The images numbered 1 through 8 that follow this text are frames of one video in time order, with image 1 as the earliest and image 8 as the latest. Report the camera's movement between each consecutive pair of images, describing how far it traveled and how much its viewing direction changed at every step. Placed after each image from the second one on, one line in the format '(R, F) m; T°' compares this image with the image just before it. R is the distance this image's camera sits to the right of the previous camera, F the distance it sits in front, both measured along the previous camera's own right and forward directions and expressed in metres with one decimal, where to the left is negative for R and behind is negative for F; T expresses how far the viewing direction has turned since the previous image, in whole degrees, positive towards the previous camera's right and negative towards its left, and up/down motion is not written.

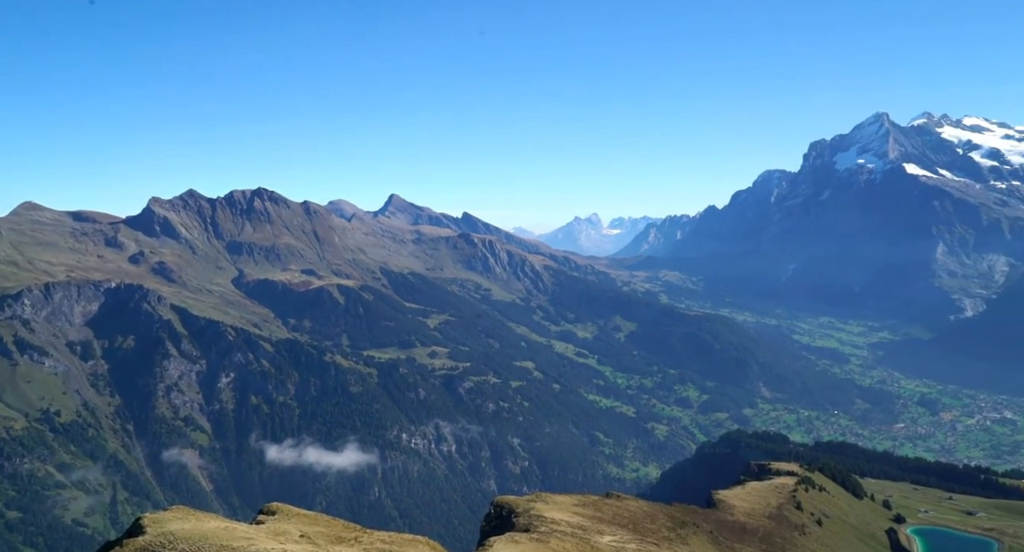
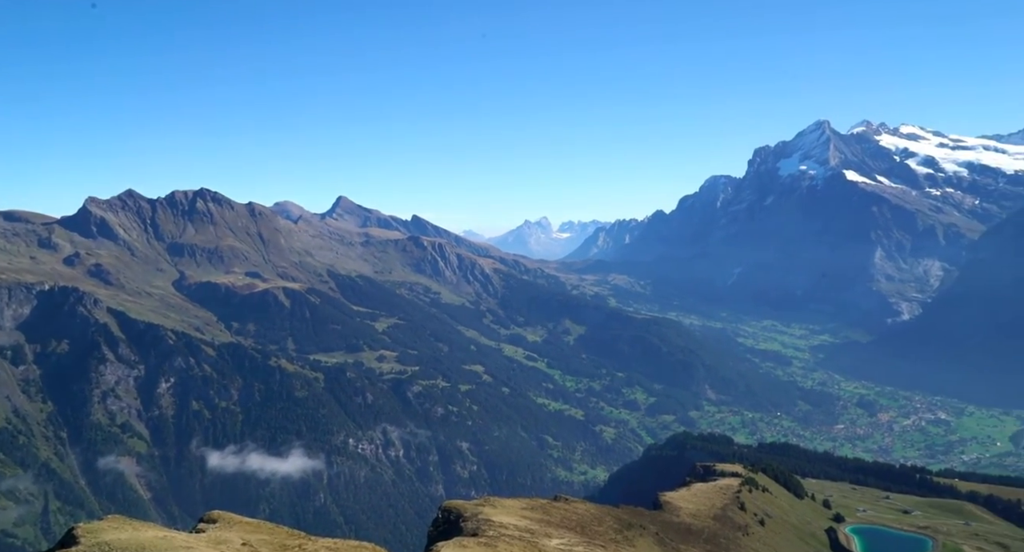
(+2.7, -0.5) m; +3°
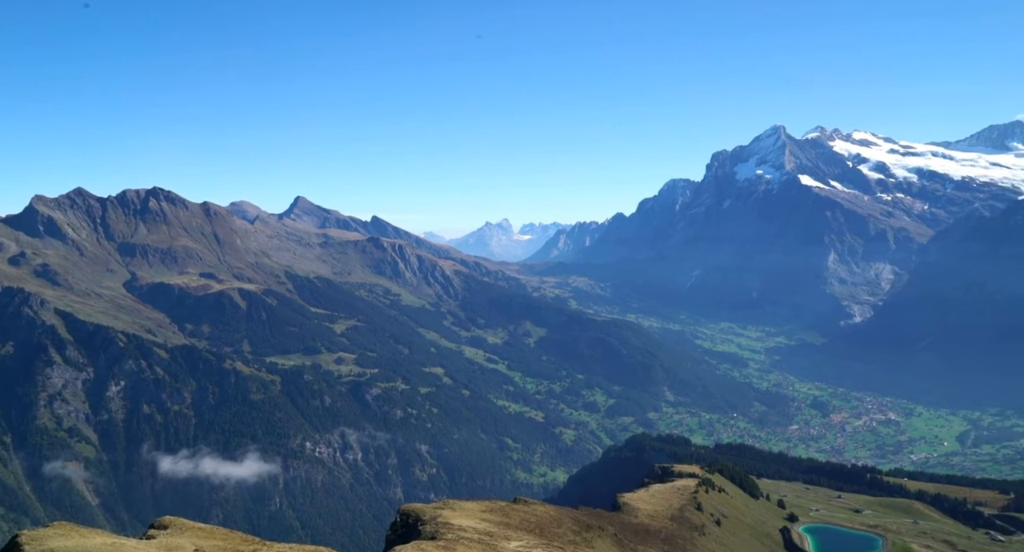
(+2.7, -0.4) m; +2°
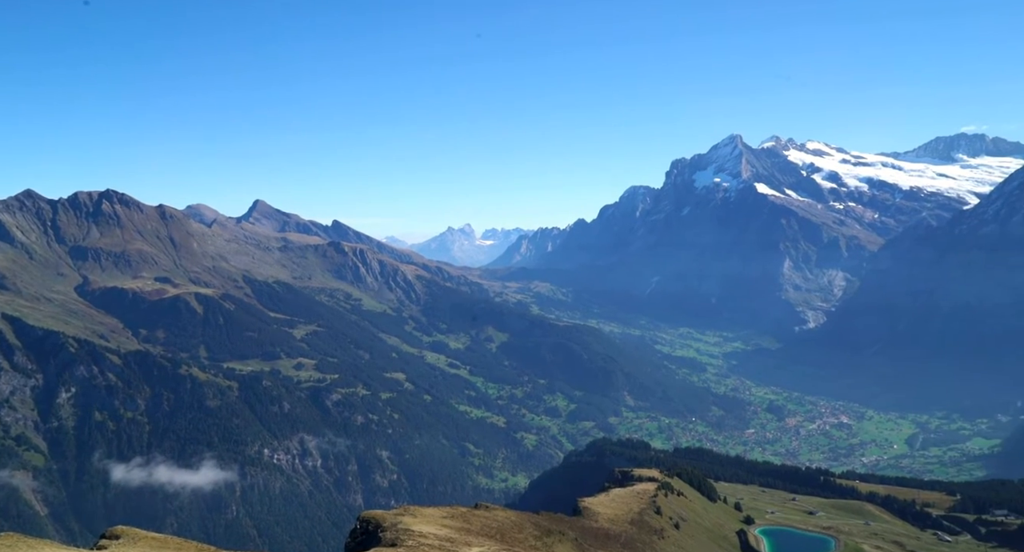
(+2.5, -1.8) m; +2°
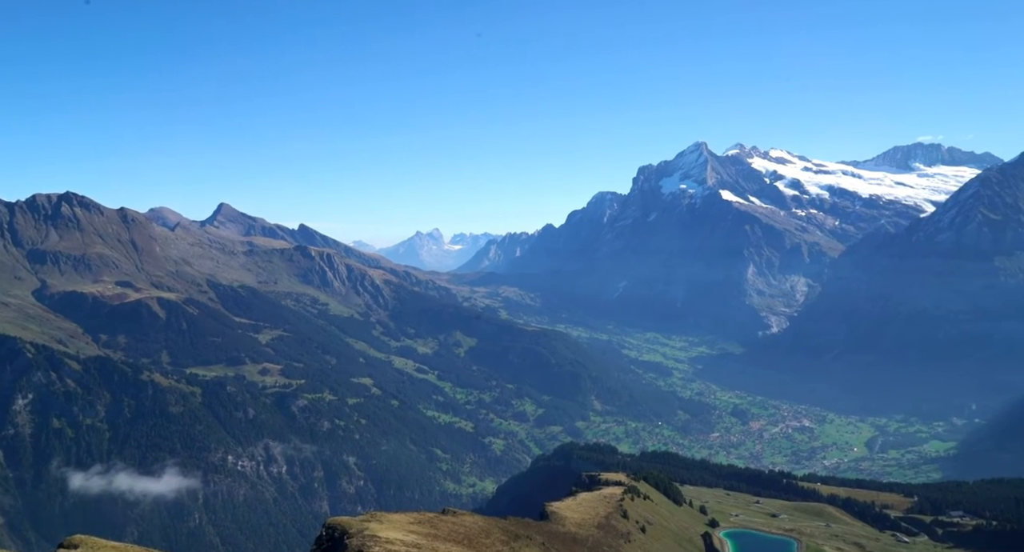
(+1.9, -1.0) m; +2°
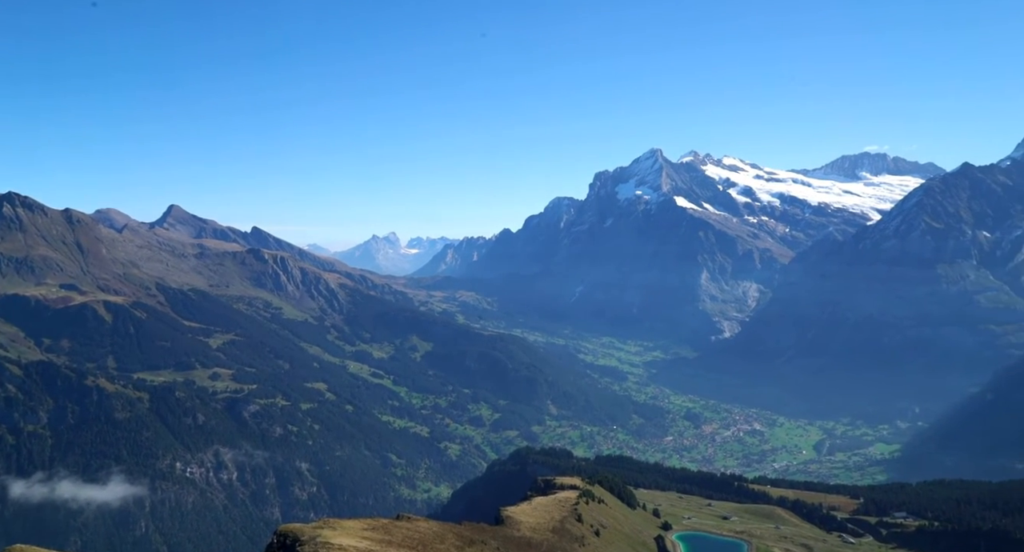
(+2.5, +0.5) m; +2°
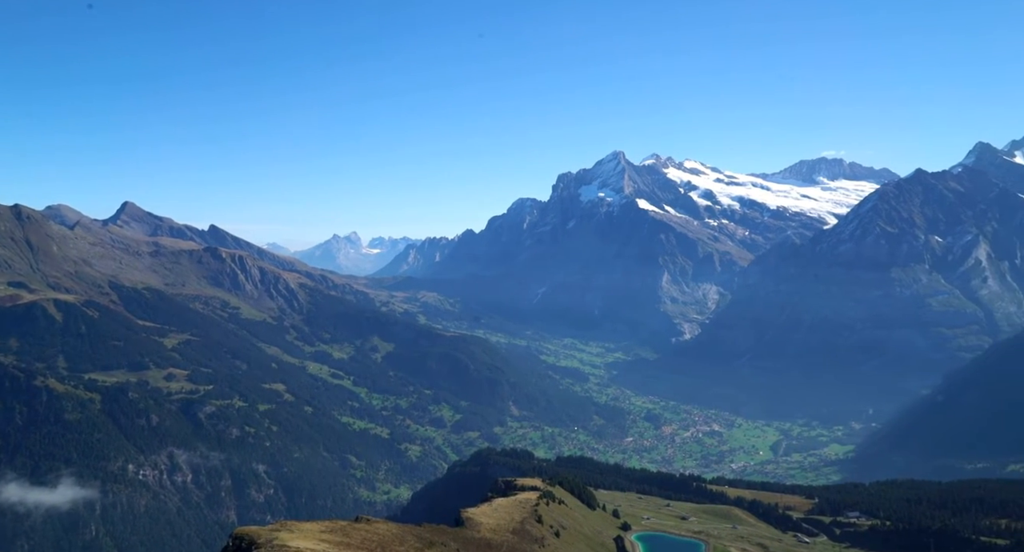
(+2.0, +1.6) m; +2°
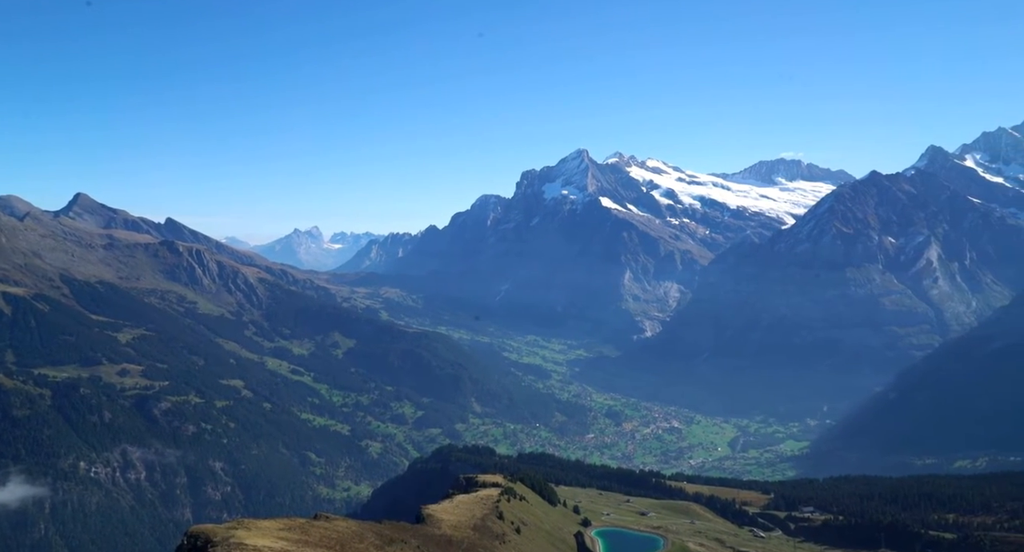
(+2.0, +1.8) m; +2°
